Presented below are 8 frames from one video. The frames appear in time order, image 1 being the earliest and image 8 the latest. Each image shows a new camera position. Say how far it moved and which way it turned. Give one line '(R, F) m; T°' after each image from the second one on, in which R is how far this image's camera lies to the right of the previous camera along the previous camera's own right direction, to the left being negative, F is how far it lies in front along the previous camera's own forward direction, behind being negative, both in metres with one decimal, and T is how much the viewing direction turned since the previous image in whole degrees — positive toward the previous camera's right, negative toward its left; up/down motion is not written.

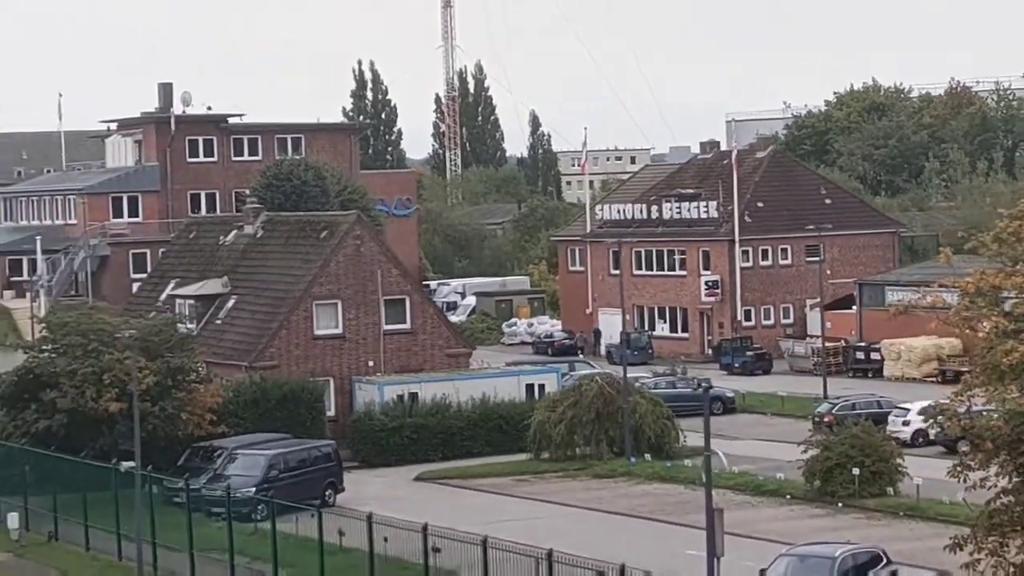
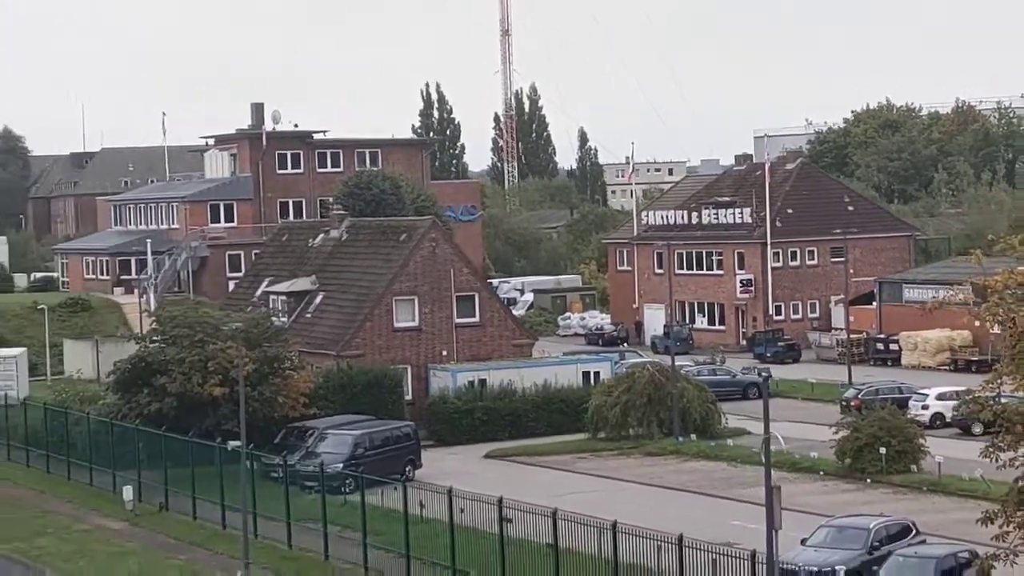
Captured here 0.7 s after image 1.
(-2.0, -2.5) m; +1°
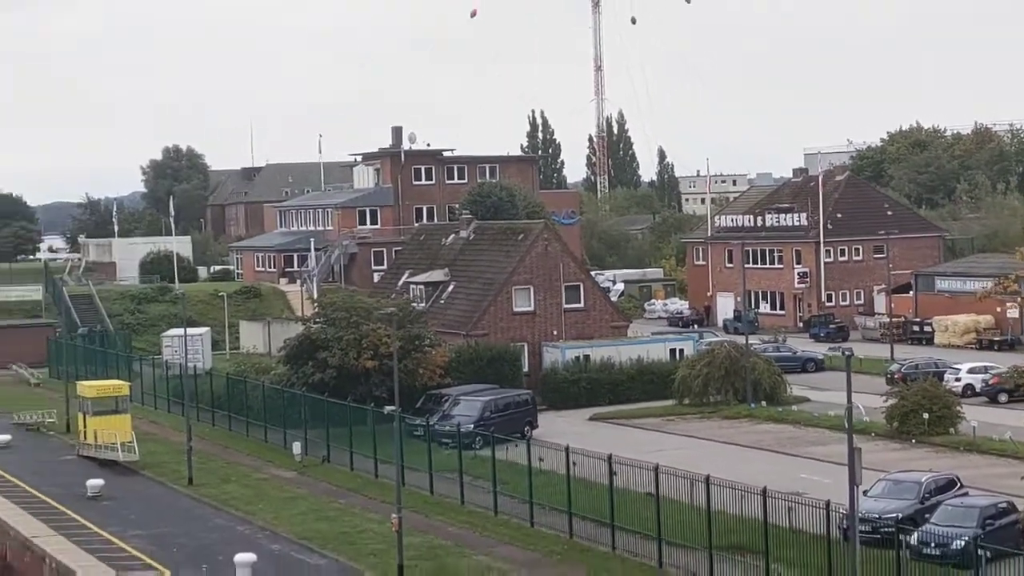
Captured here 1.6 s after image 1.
(-3.7, -4.5) m; 0°
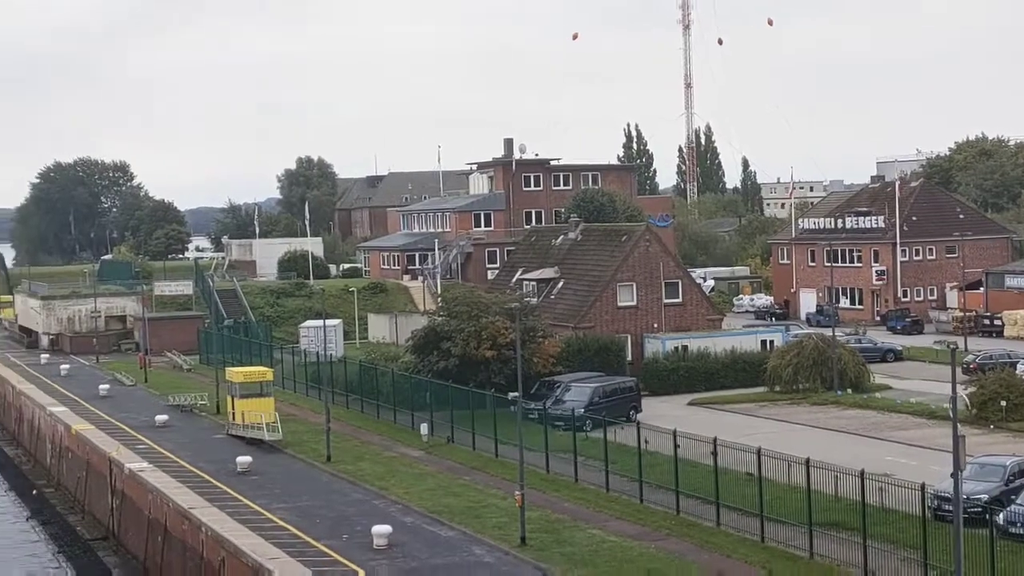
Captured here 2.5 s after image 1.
(-3.8, -2.4) m; -1°
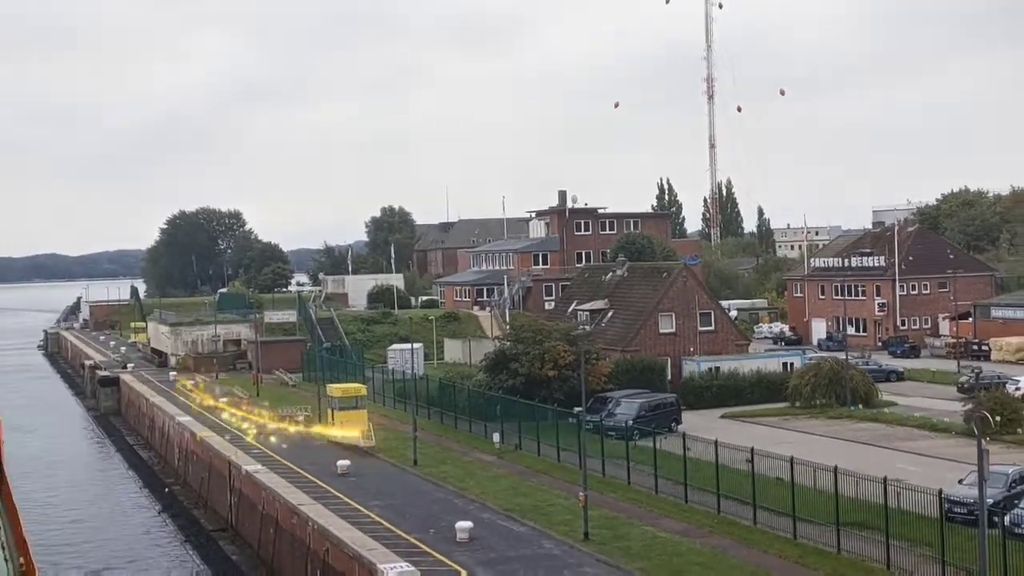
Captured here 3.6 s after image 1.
(-2.9, -4.8) m; +1°
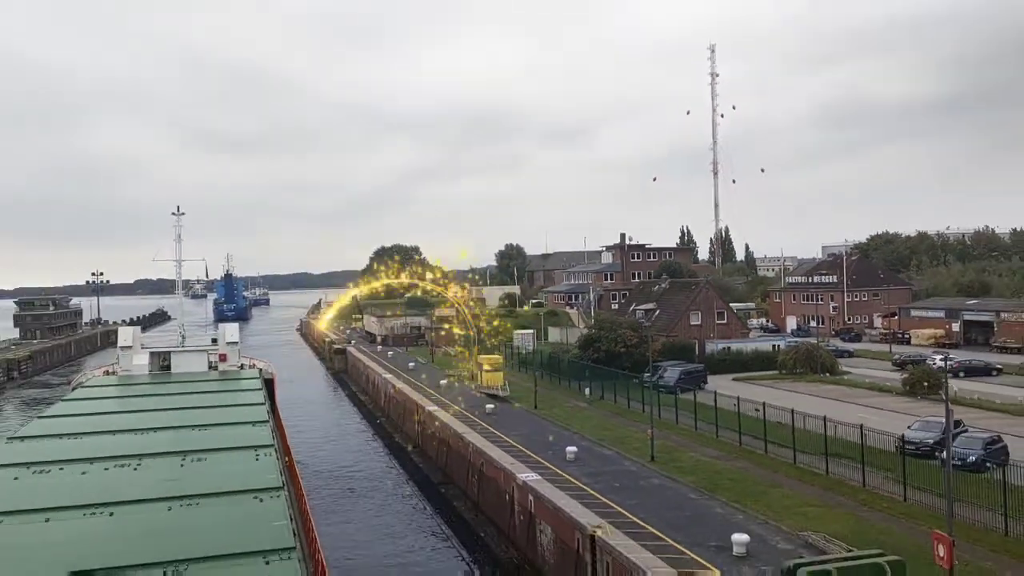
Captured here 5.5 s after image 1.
(-7.0, -17.5) m; +2°
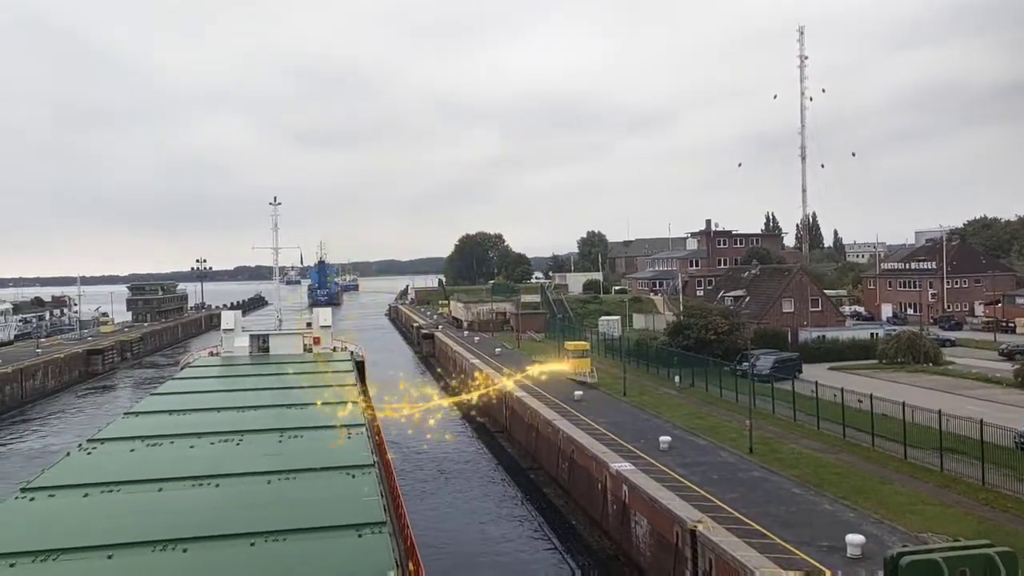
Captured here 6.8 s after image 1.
(-1.9, -0.3) m; -4°
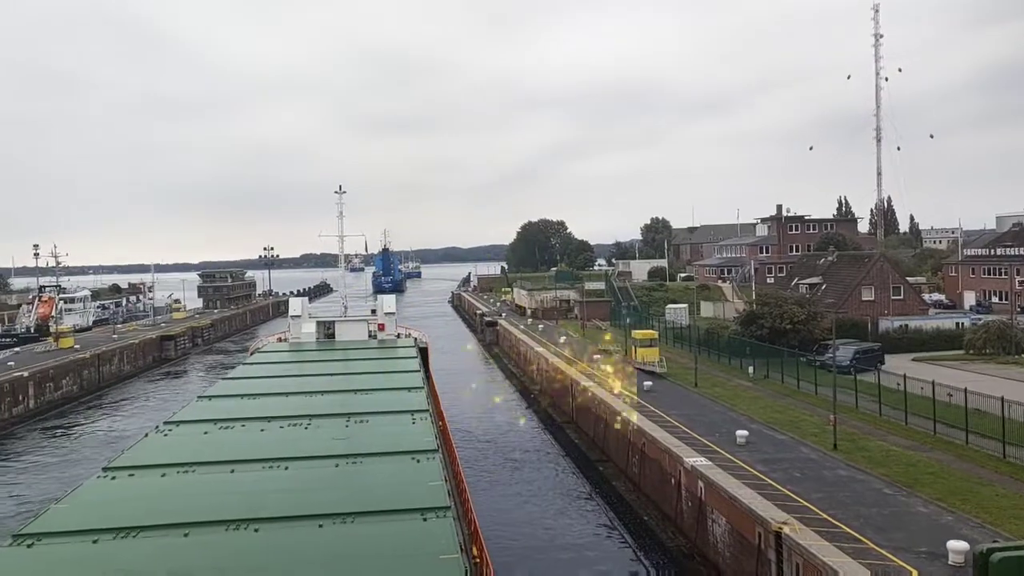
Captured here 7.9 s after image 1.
(-1.3, +0.6) m; -3°
